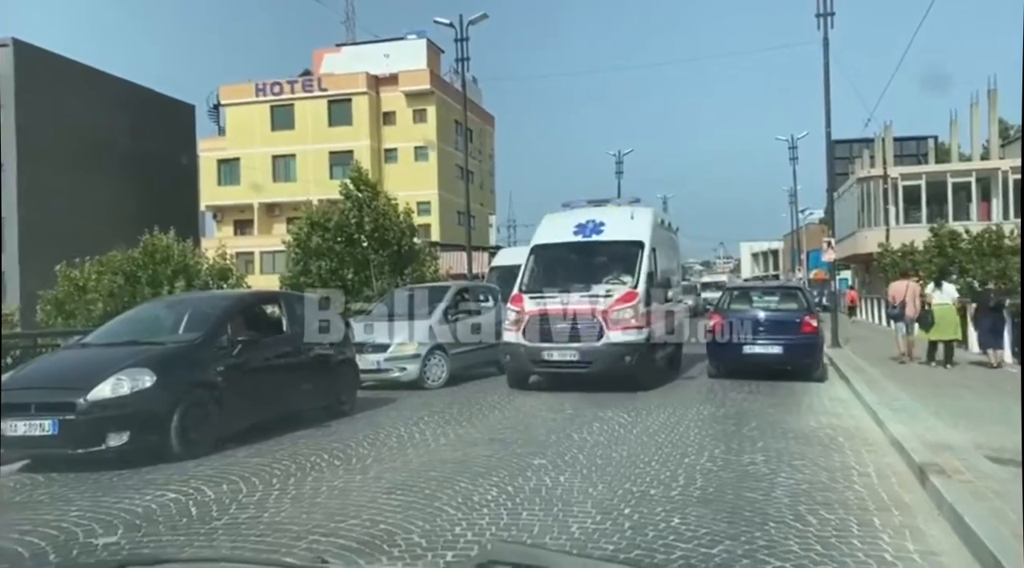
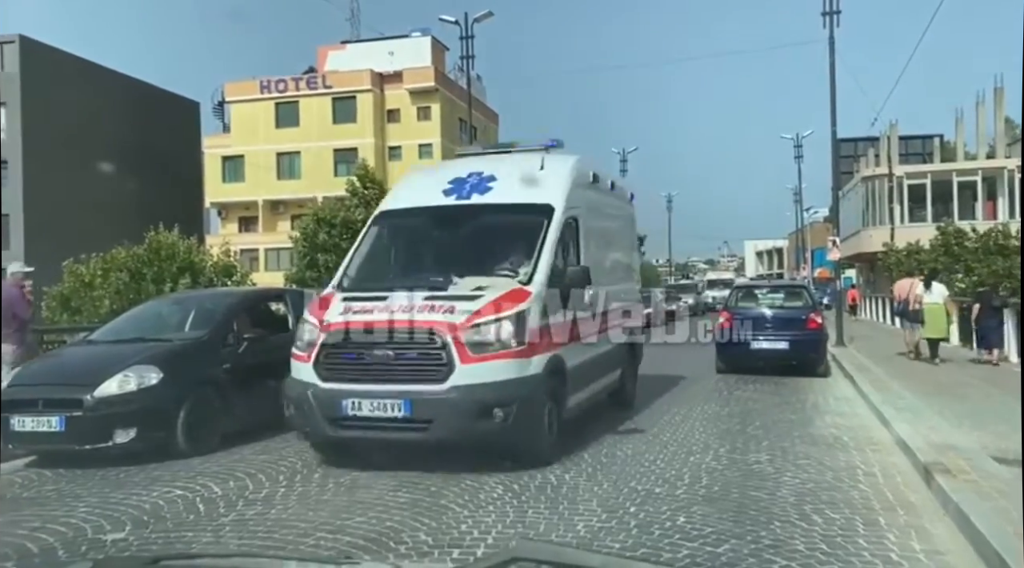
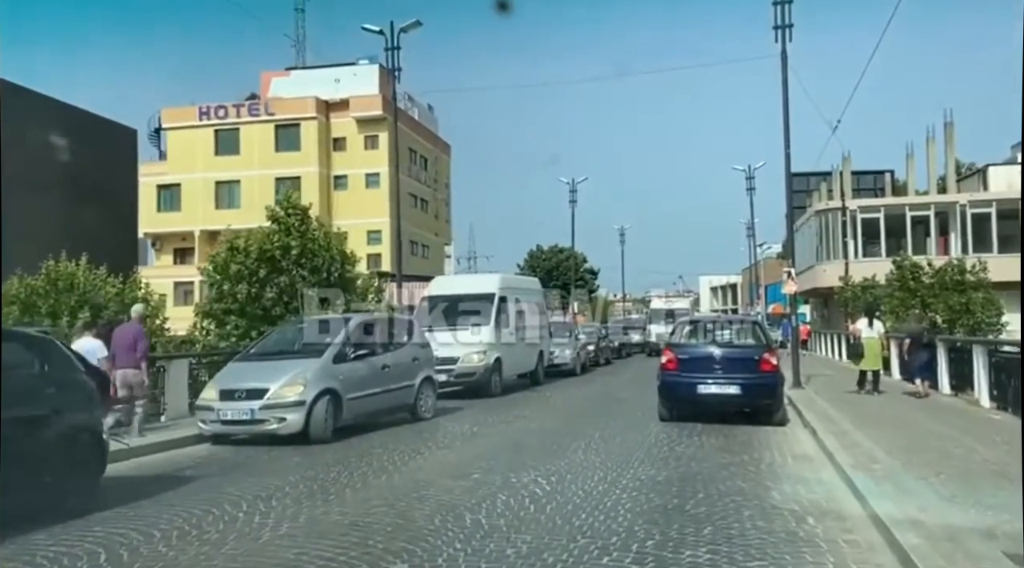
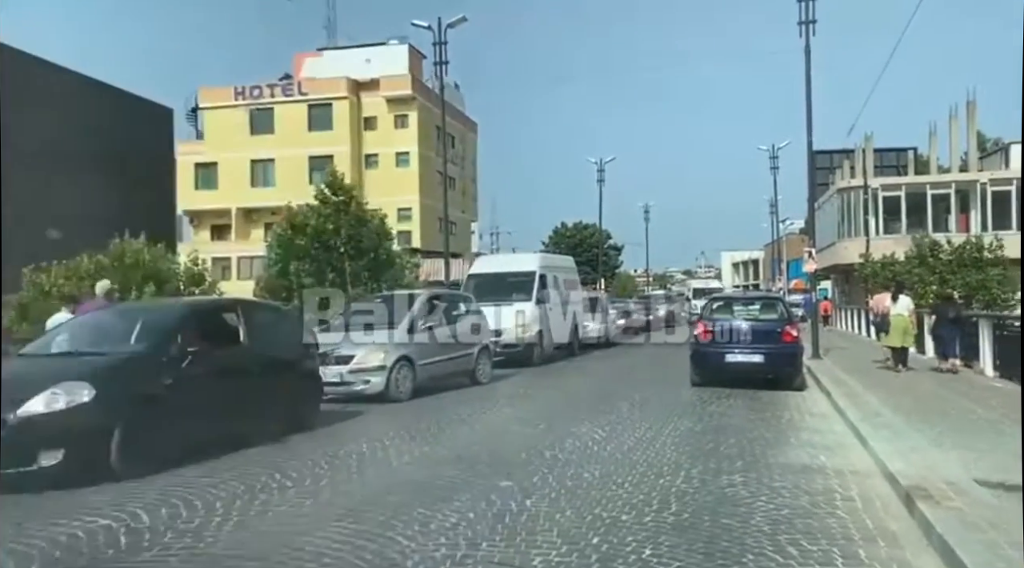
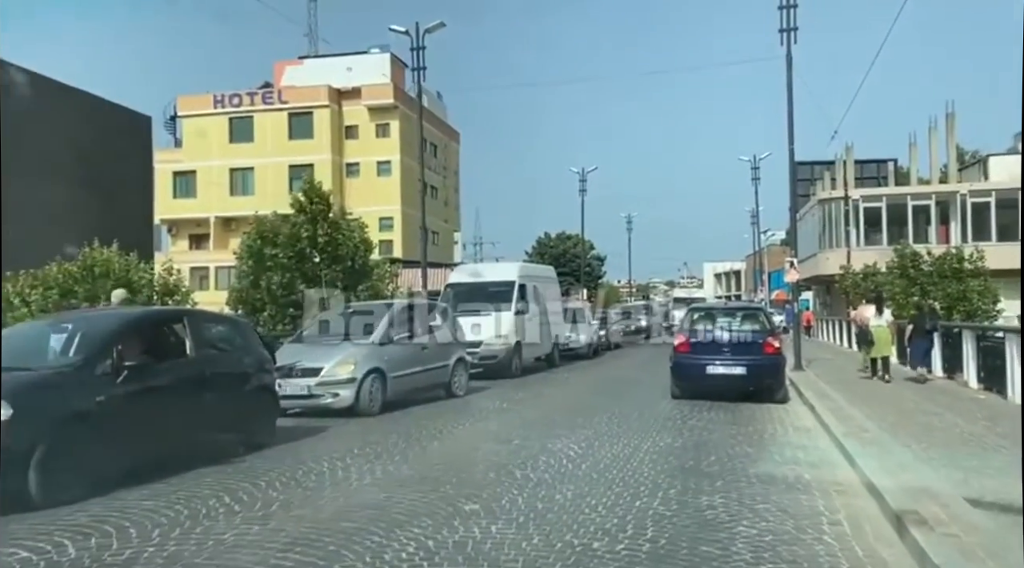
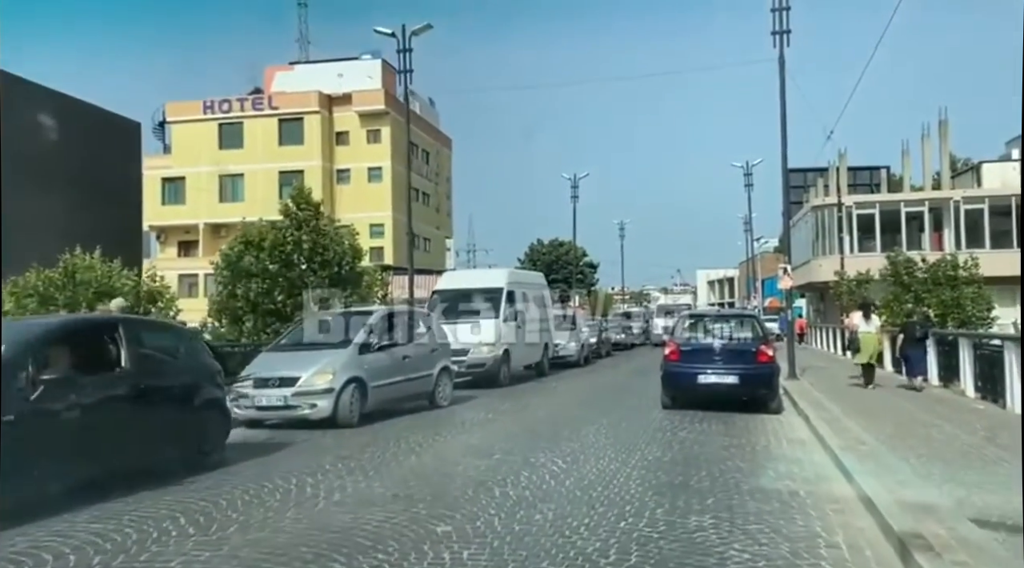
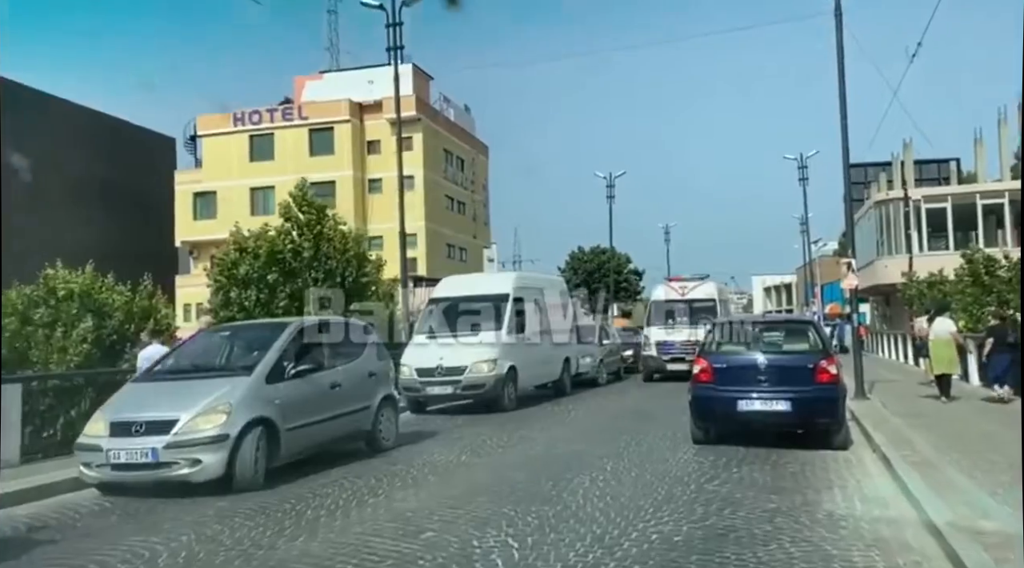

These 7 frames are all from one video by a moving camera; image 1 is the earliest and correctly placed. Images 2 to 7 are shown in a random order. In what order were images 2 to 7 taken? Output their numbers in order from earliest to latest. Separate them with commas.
2, 4, 5, 6, 3, 7
